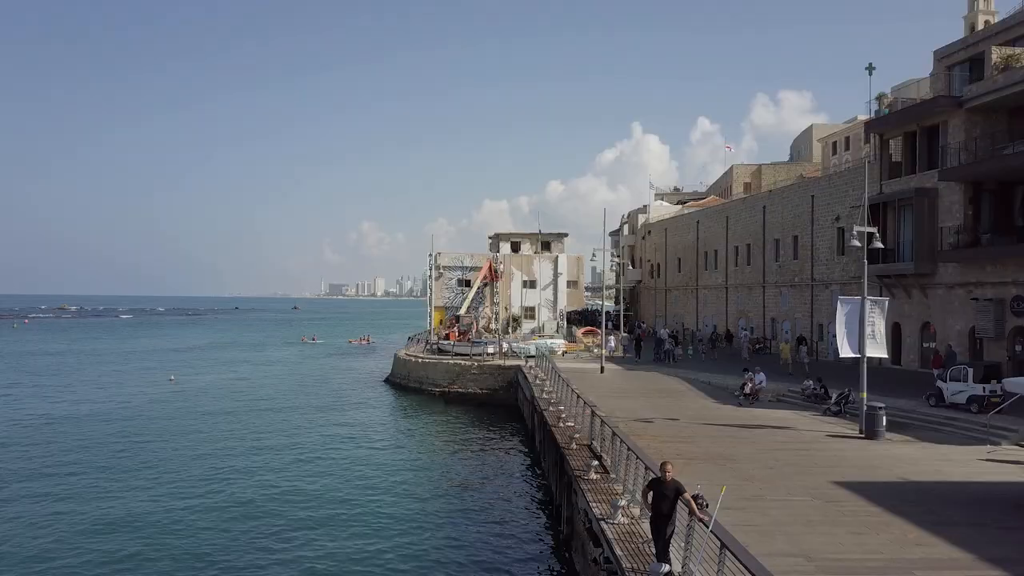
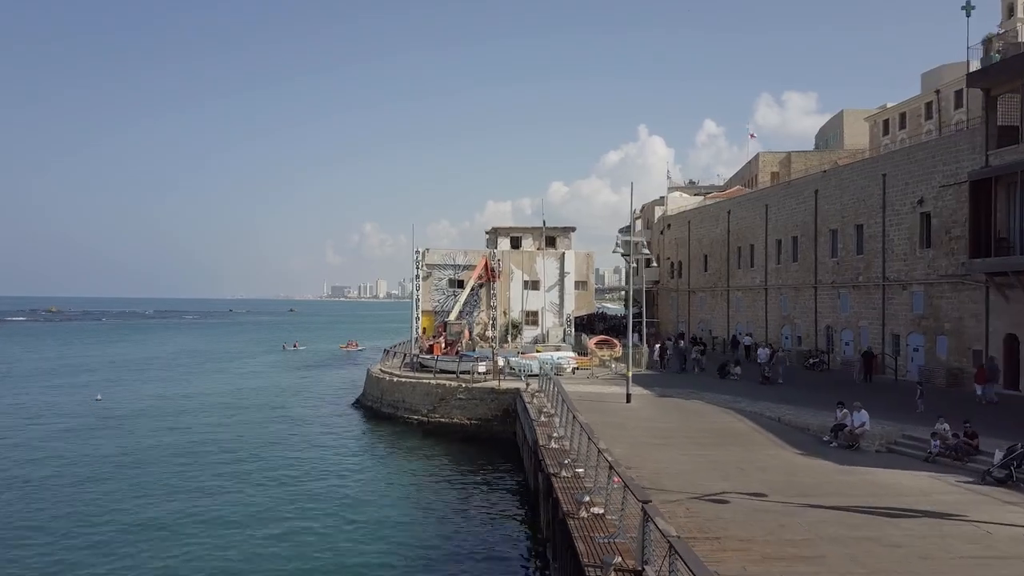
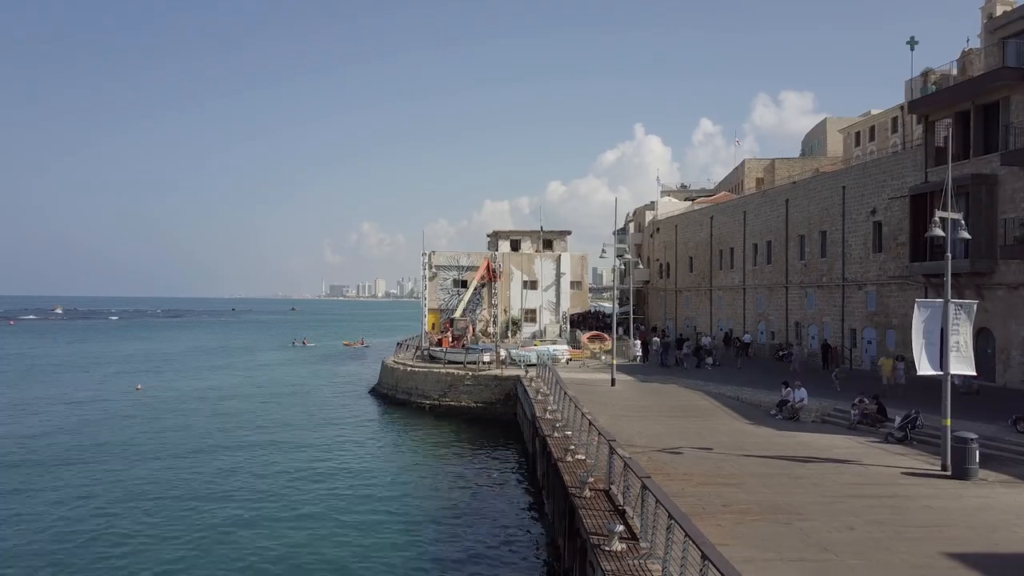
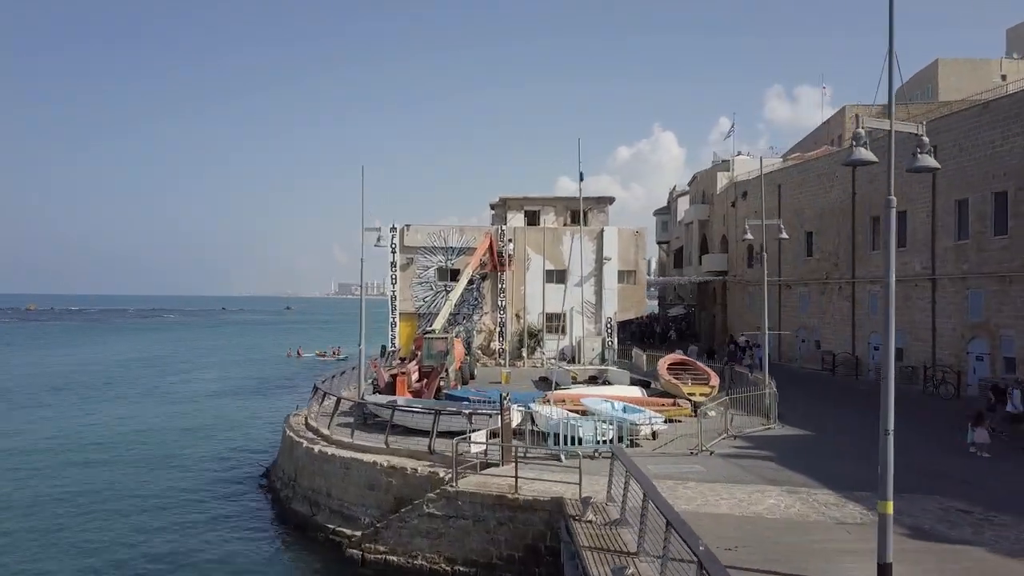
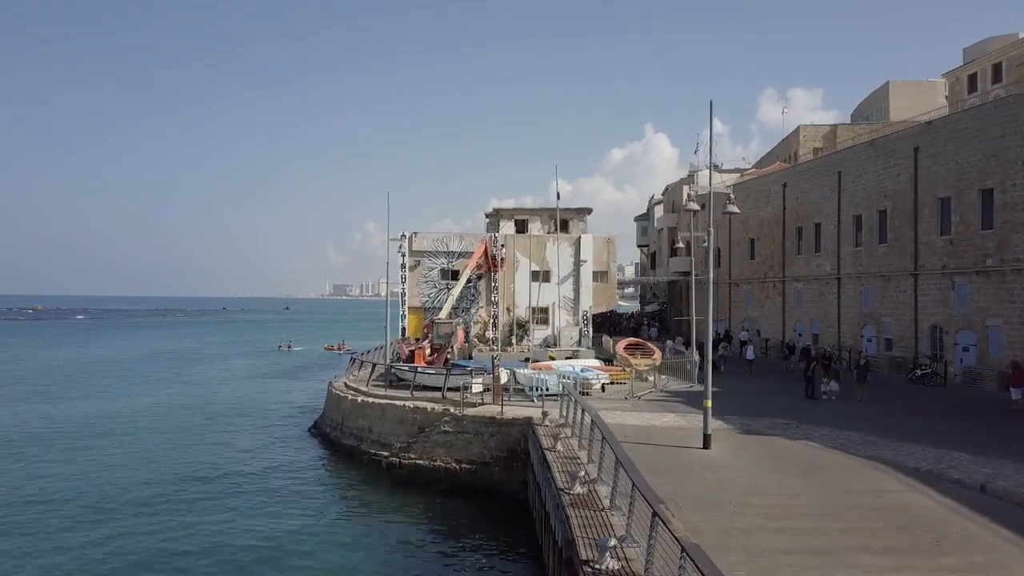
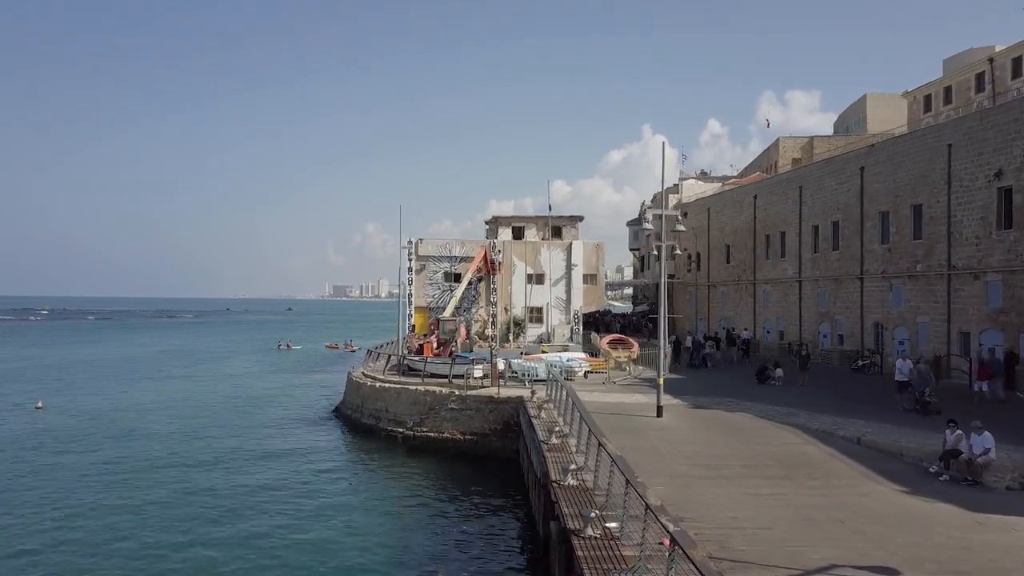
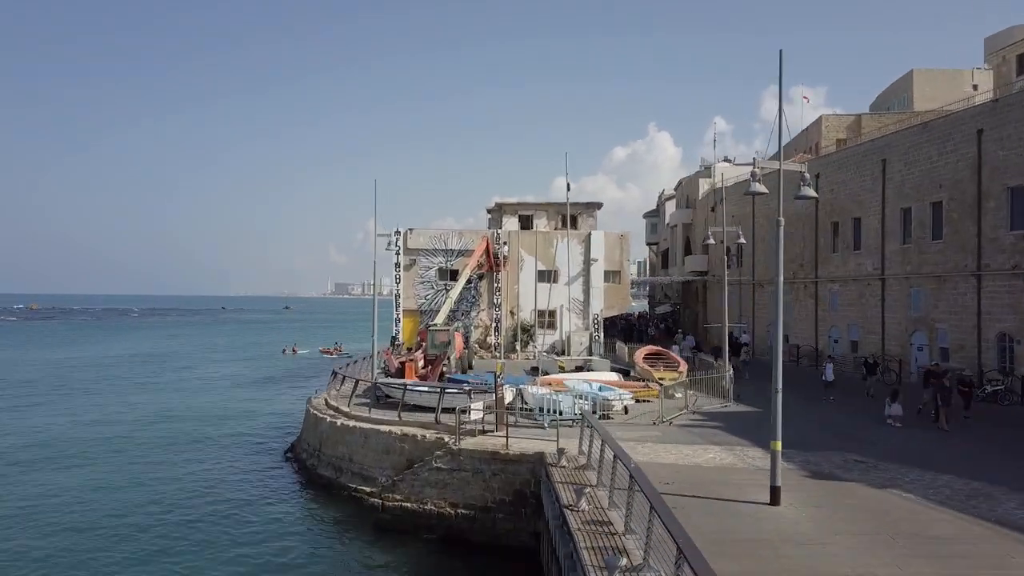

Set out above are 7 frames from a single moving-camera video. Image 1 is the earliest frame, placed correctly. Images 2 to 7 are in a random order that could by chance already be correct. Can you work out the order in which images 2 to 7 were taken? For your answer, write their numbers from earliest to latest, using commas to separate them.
3, 2, 6, 5, 7, 4
